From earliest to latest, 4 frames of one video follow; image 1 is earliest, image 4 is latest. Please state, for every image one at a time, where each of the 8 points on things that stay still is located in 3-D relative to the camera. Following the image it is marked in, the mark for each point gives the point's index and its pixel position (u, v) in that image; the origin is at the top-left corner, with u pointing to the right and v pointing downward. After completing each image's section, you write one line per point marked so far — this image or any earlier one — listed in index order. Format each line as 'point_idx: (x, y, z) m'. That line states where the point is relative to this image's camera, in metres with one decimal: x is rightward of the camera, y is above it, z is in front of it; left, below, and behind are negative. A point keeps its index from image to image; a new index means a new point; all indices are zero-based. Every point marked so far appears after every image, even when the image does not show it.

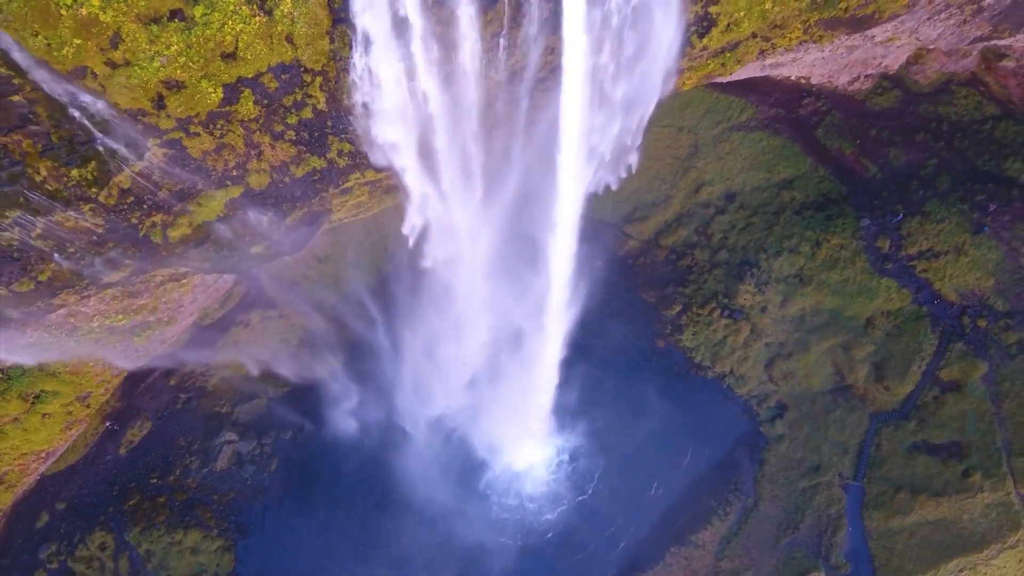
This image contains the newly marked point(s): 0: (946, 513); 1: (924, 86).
0: (+13.1, -6.8, +18.2) m
1: (+13.3, +6.5, +19.3) m
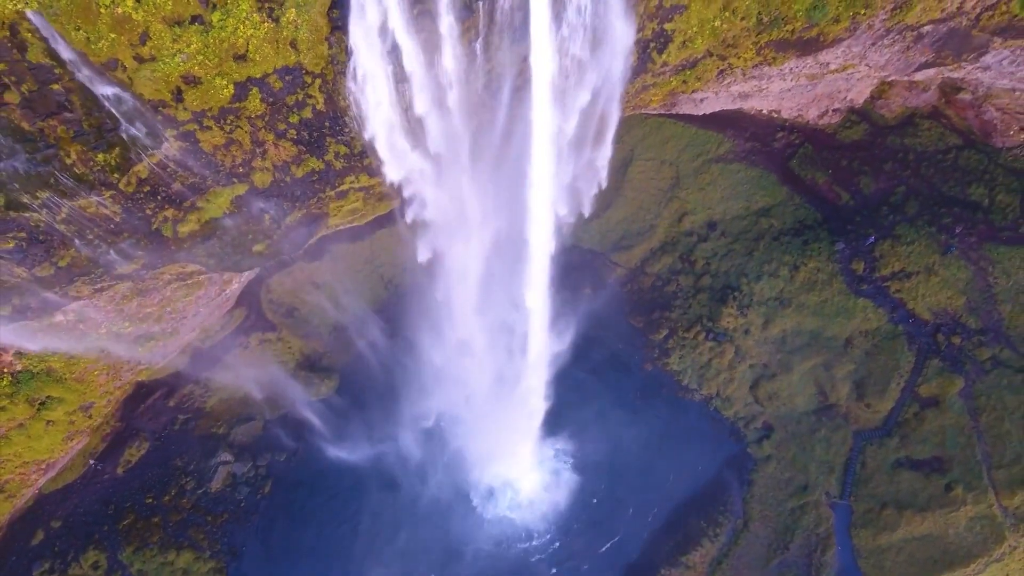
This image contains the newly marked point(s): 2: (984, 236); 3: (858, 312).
0: (+12.8, -7.4, +18.4) m
1: (+13.0, +5.8, +20.6) m
2: (+14.9, +1.6, +18.9) m
3: (+11.5, -0.8, +19.9) m
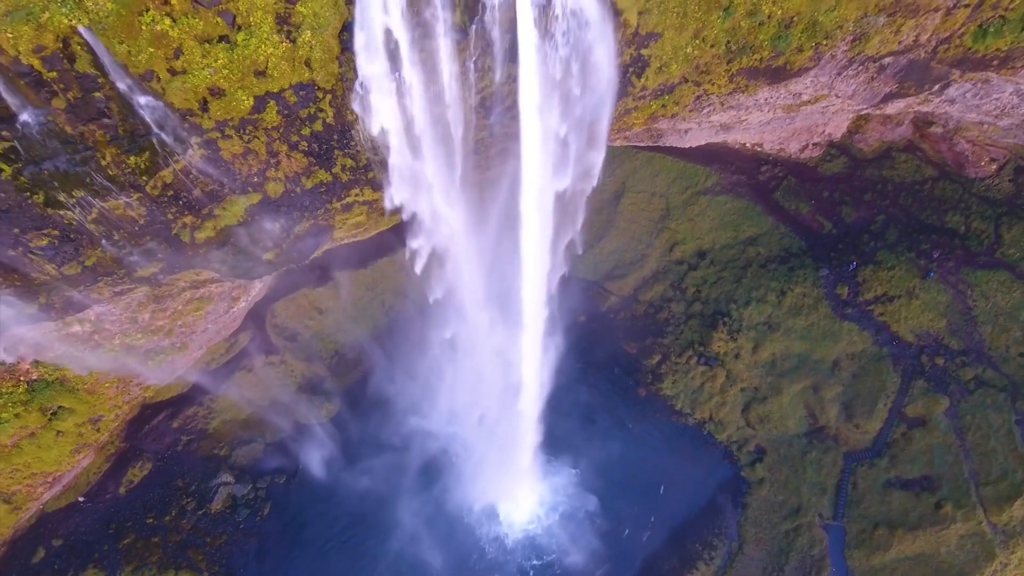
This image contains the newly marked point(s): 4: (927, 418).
0: (+12.7, -8.0, +18.5) m
1: (+12.8, +4.9, +21.7) m
2: (+14.7, +0.9, +19.7) m
3: (+11.4, -1.6, +20.5) m
4: (+13.3, -4.2, +19.3) m
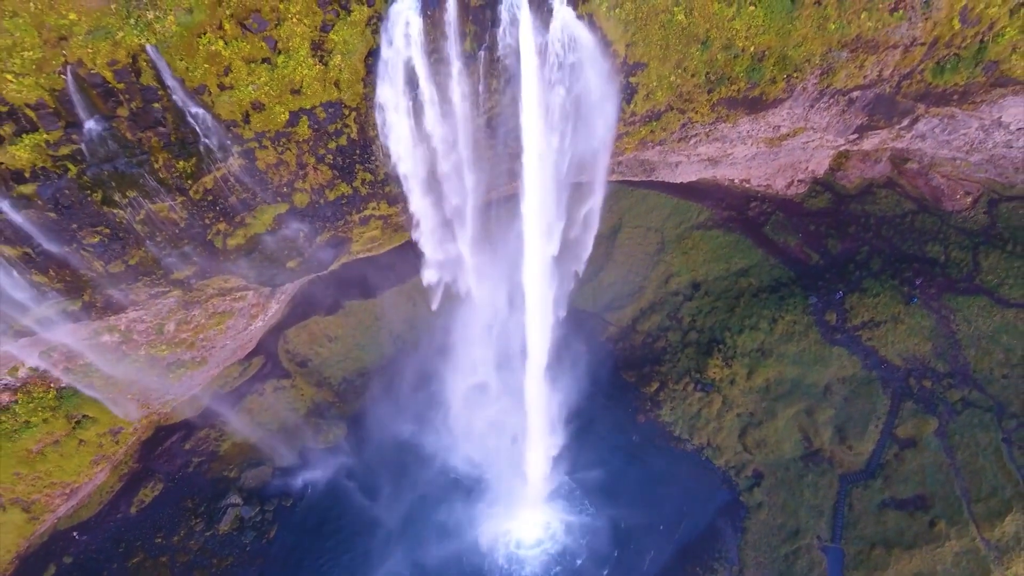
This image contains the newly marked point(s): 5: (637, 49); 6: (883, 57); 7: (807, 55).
0: (+12.8, -8.7, +18.7) m
1: (+12.9, +3.9, +22.9) m
2: (+14.8, 0.0, +20.6) m
3: (+11.4, -2.5, +21.2) m
4: (+13.4, -5.0, +19.8) m
5: (+3.8, +7.0, +18.0) m
6: (+11.3, +6.9, +18.0) m
7: (+9.0, +6.9, +18.1) m
